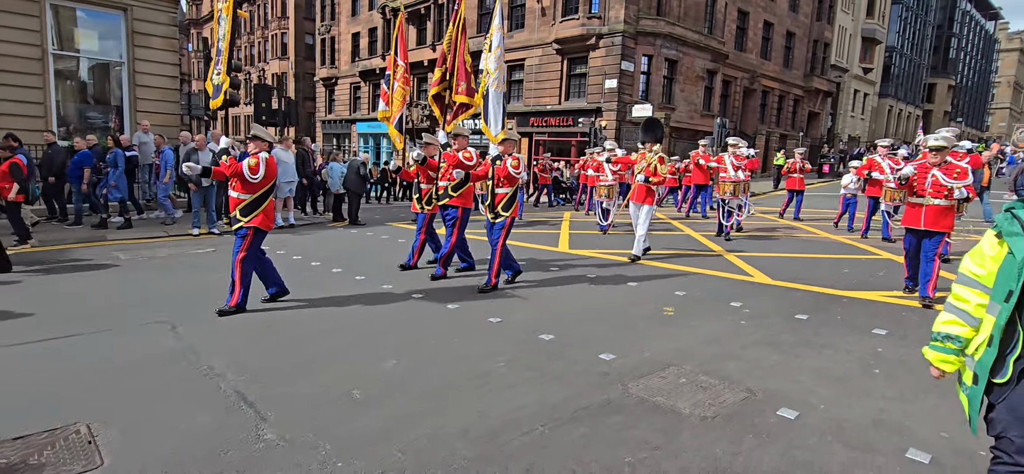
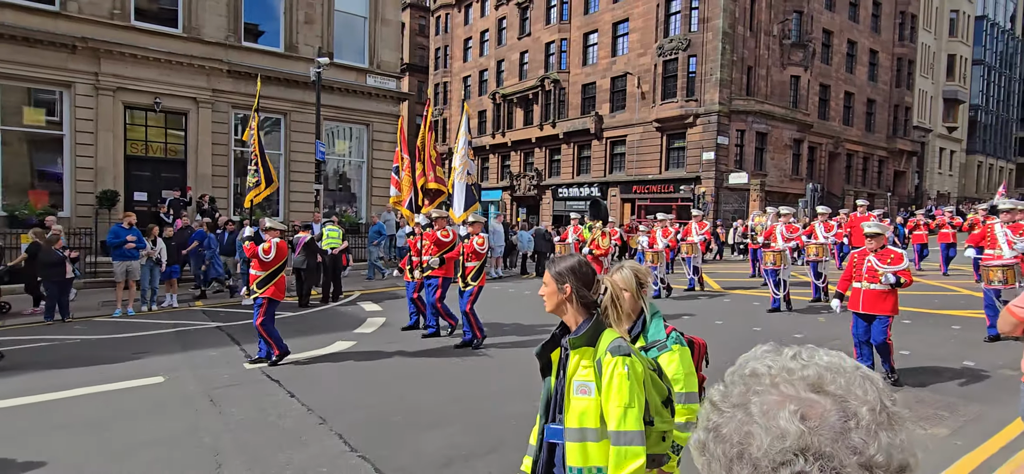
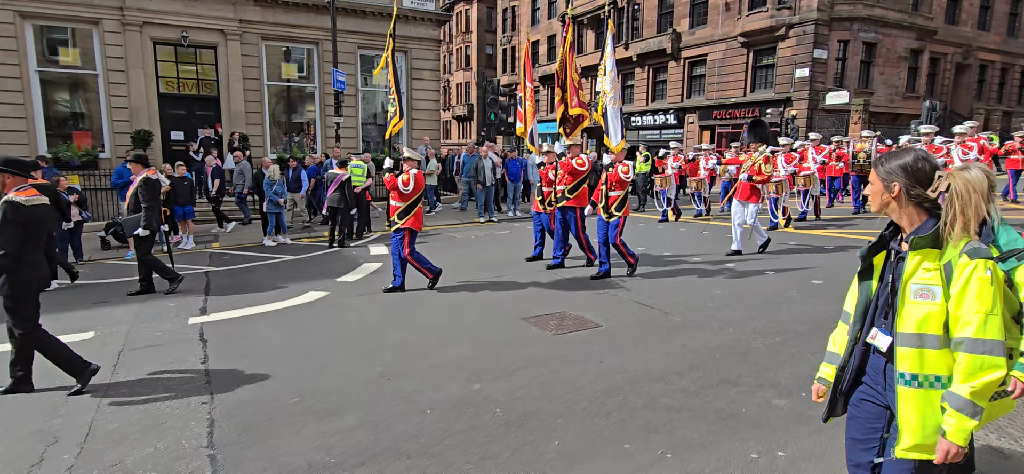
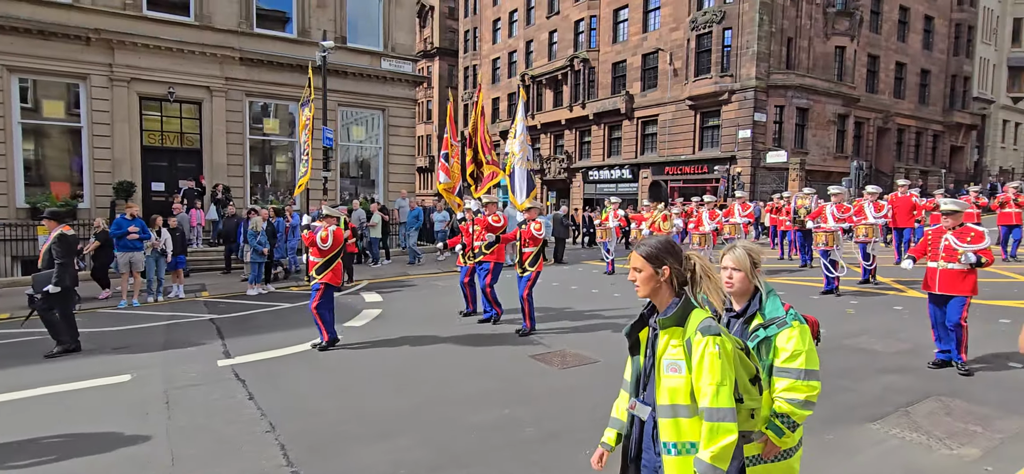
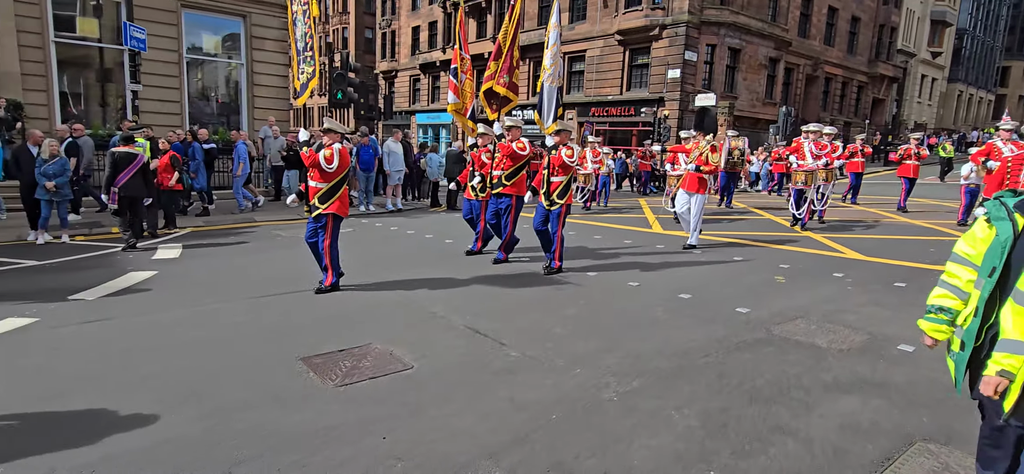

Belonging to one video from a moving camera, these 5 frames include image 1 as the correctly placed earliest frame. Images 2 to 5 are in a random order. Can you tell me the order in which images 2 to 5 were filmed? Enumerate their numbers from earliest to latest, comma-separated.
5, 3, 4, 2
